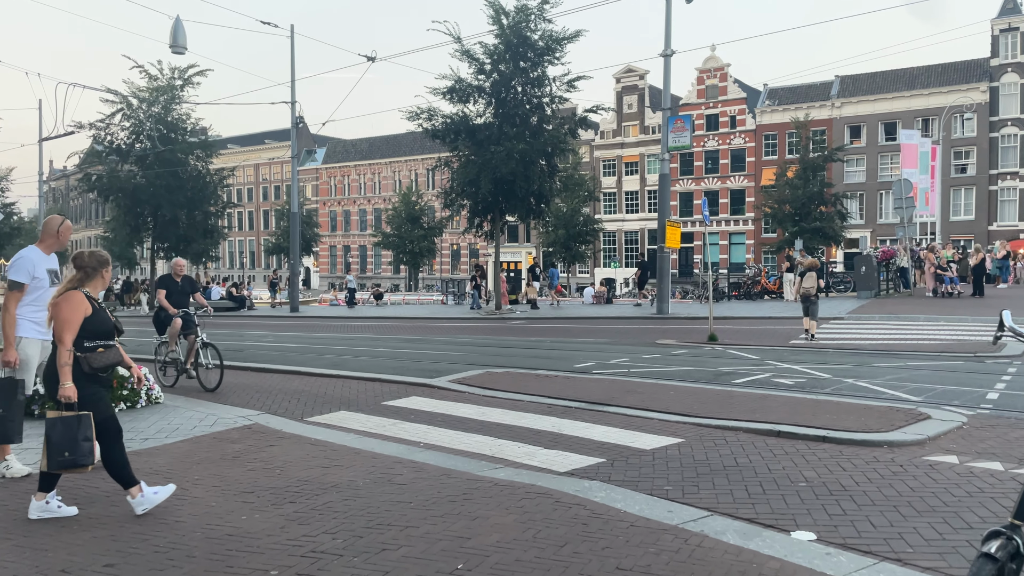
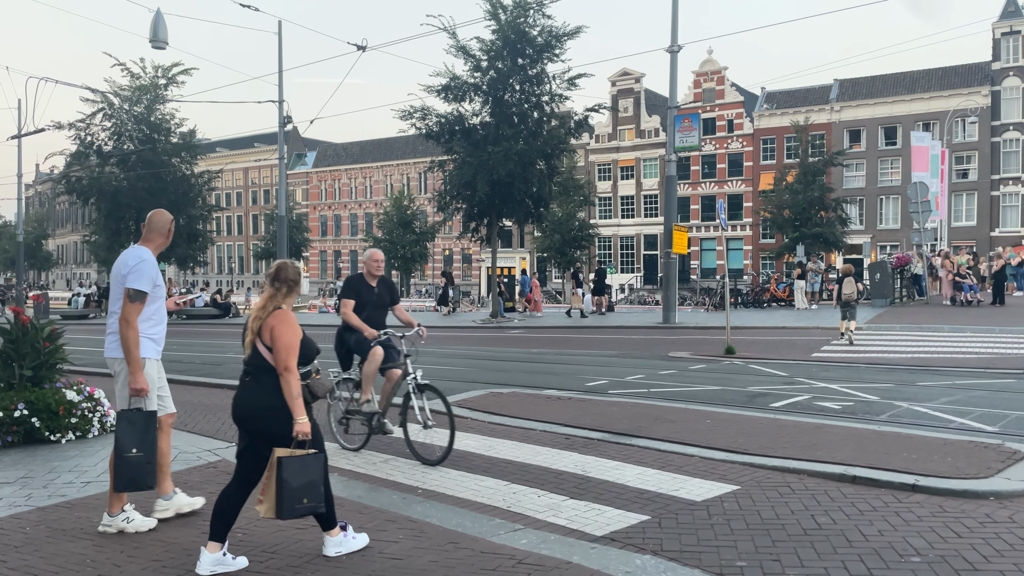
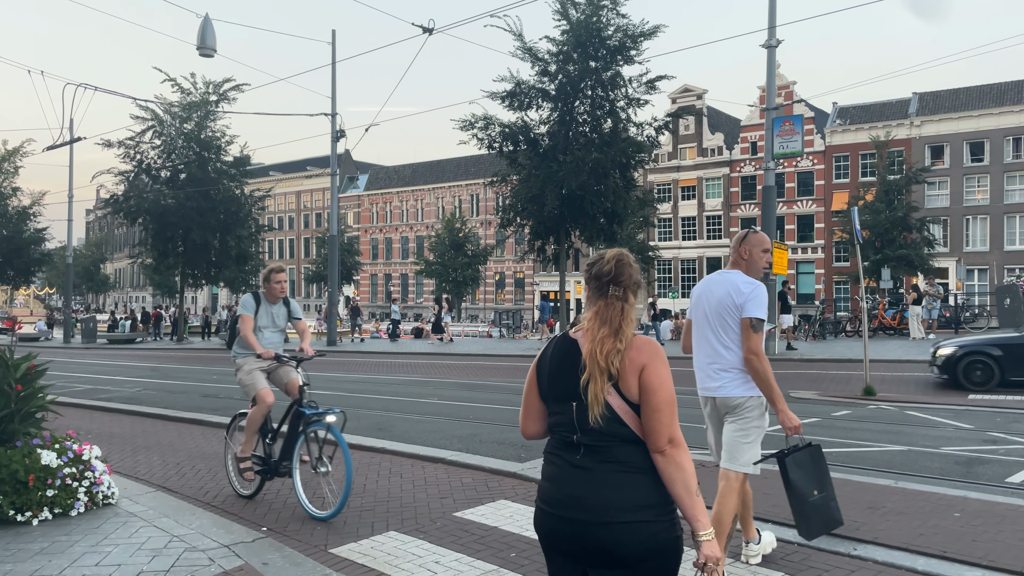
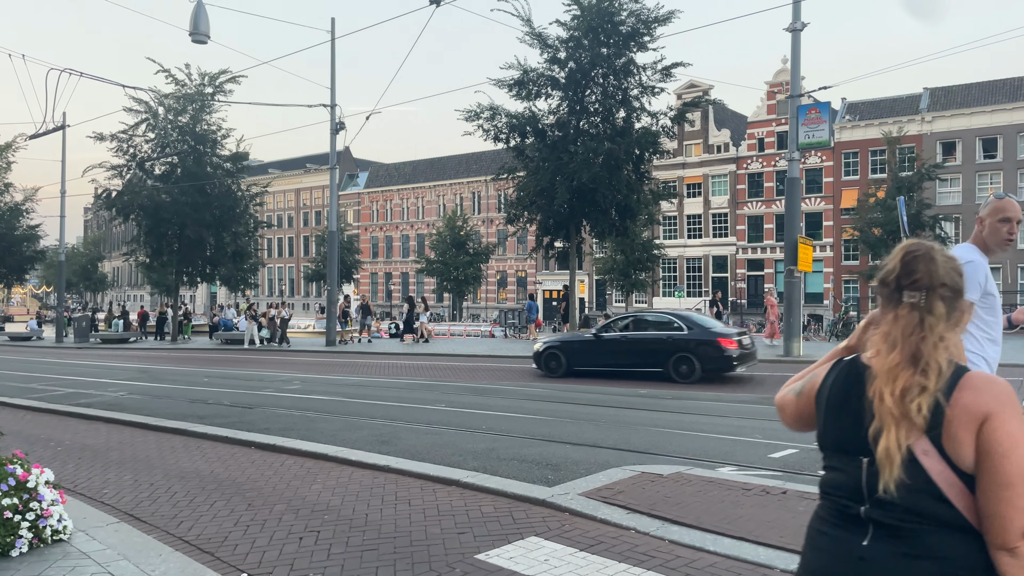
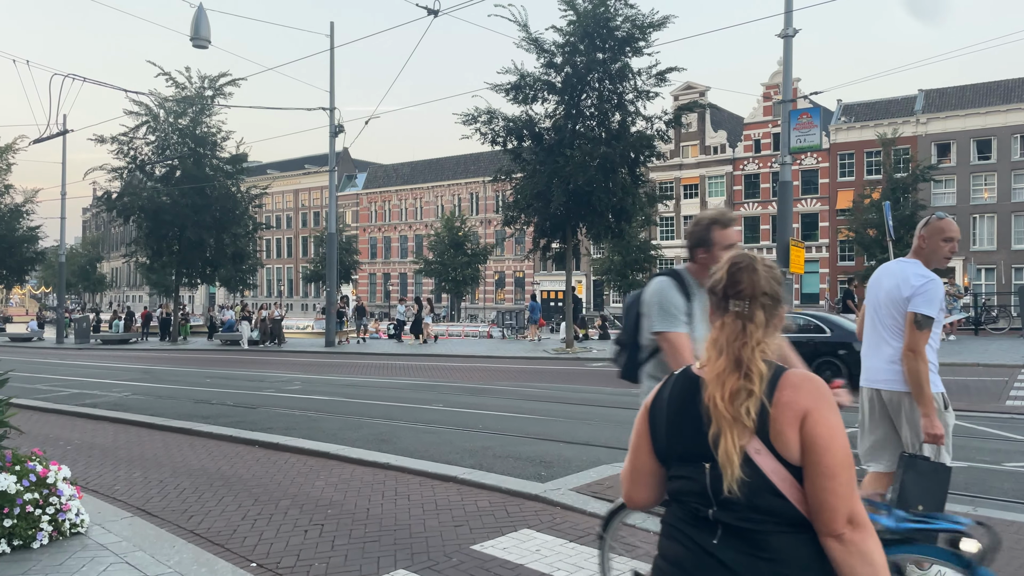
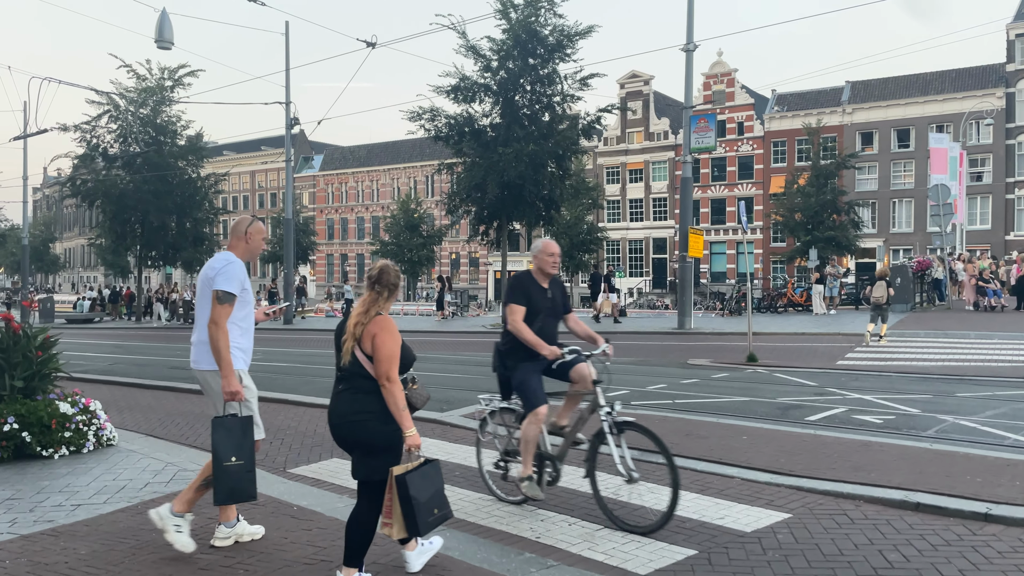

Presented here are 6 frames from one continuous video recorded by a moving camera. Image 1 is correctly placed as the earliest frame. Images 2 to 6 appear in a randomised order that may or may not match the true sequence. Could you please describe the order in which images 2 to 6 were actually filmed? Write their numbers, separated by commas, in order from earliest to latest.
2, 6, 3, 5, 4
